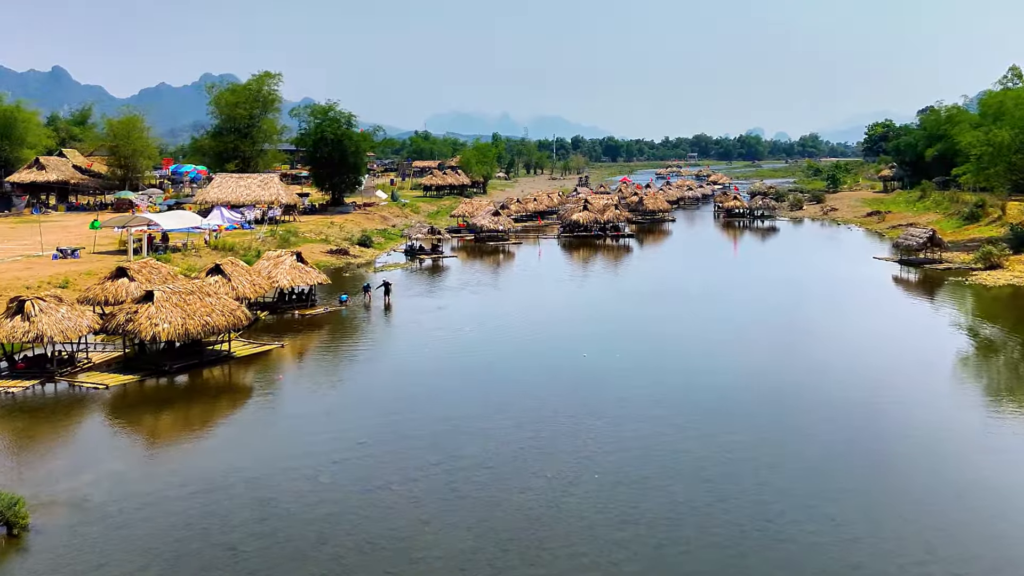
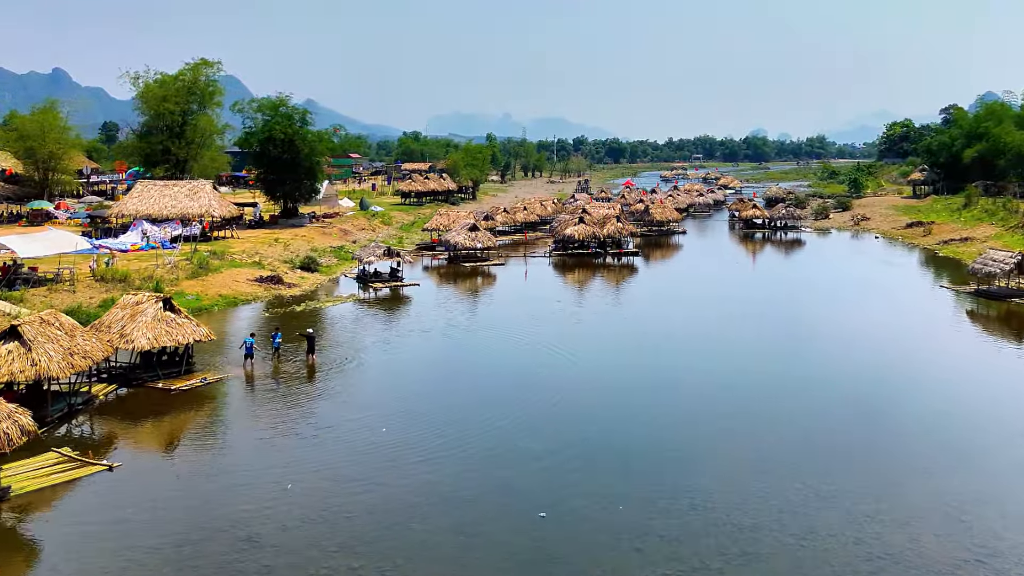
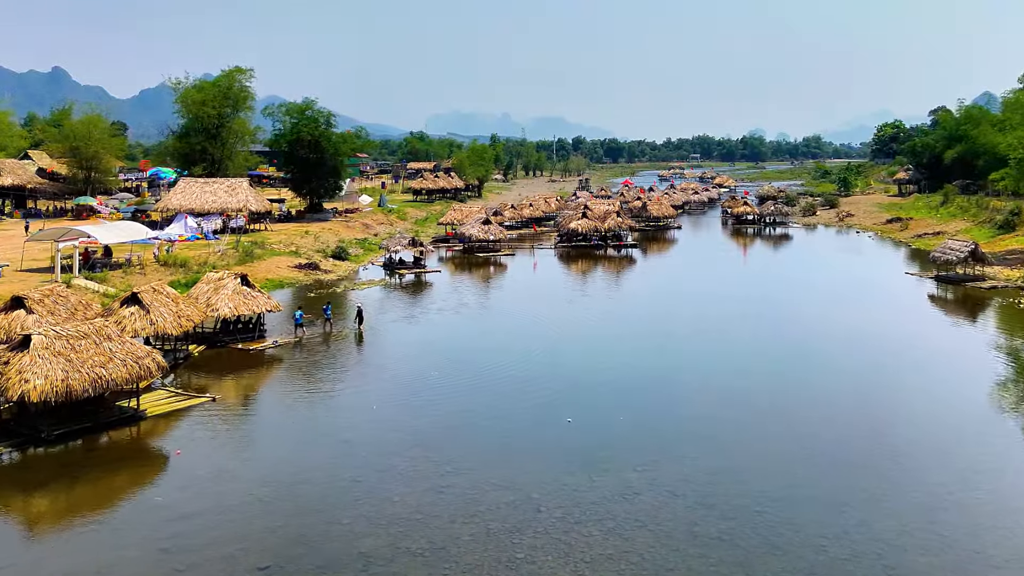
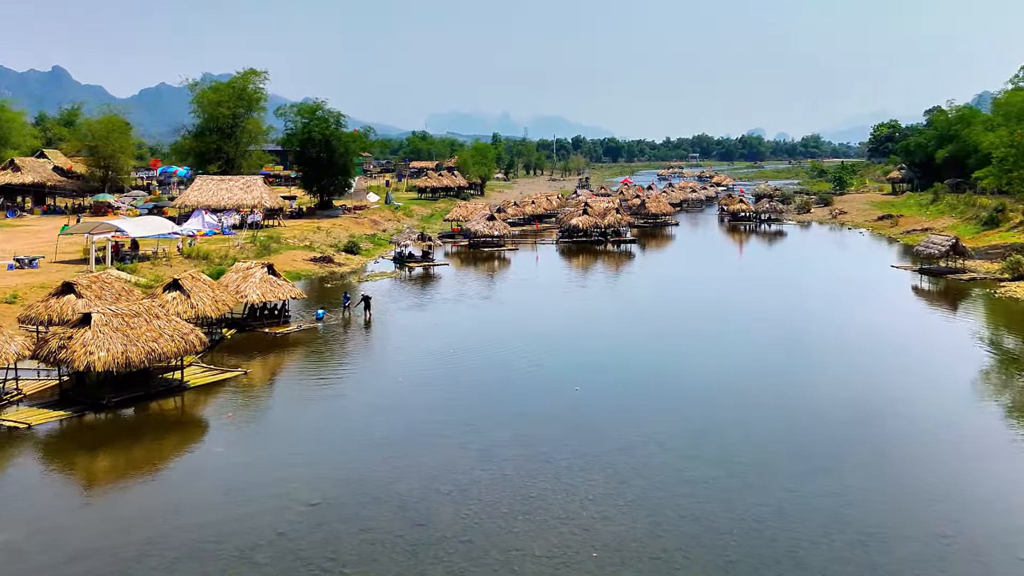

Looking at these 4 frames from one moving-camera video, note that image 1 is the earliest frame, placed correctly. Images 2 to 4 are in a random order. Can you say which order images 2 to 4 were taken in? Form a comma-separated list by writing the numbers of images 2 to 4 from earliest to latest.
4, 3, 2
